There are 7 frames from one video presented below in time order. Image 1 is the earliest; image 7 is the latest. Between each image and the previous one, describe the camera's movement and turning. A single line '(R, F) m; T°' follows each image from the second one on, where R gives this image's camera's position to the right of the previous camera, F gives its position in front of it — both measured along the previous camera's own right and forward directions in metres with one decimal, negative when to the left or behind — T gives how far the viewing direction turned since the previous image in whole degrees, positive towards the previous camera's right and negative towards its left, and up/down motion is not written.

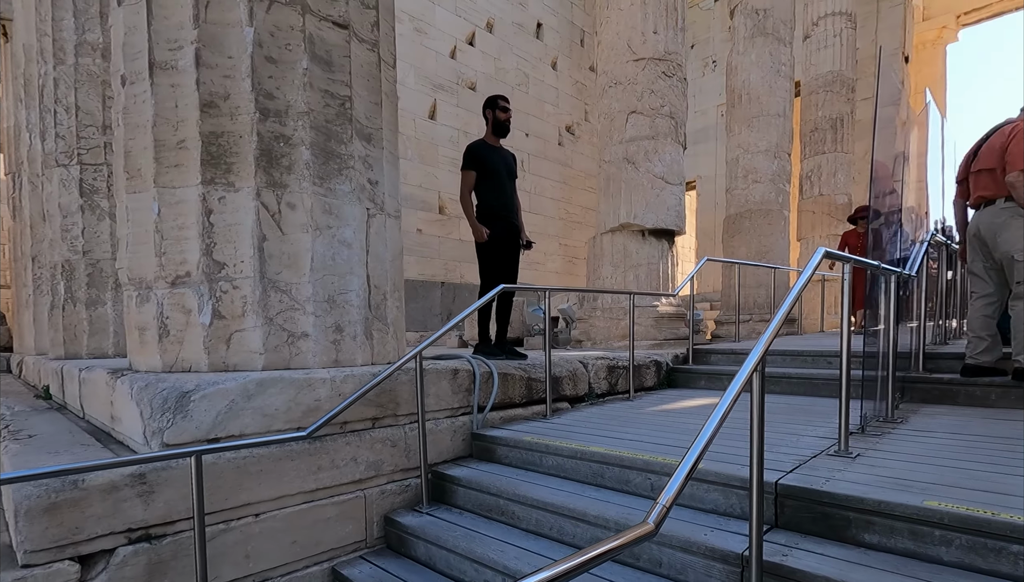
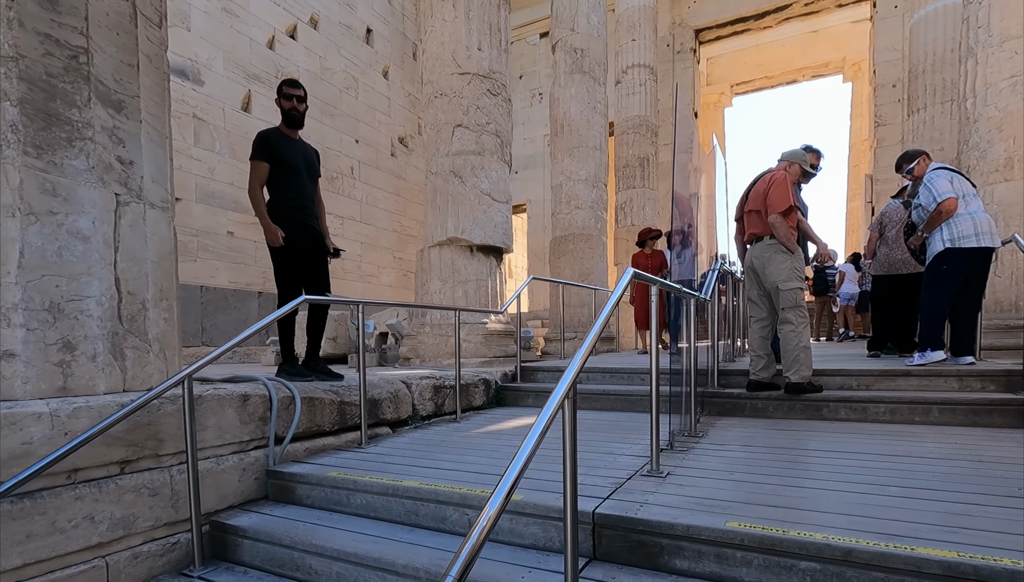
(+0.1, +0.3) m; +18°
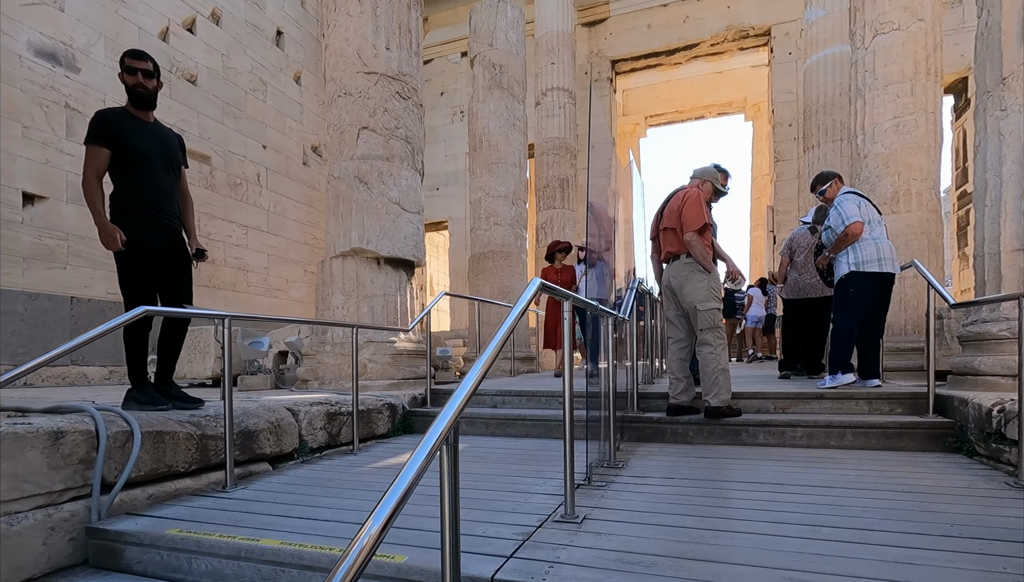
(+0.1, +0.4) m; +9°
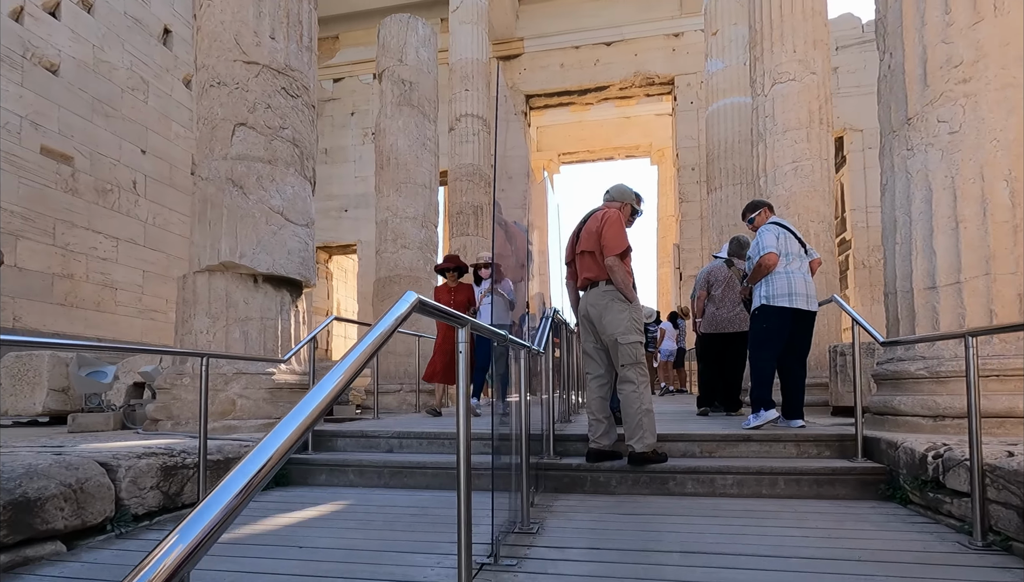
(+0.1, +0.6) m; +10°
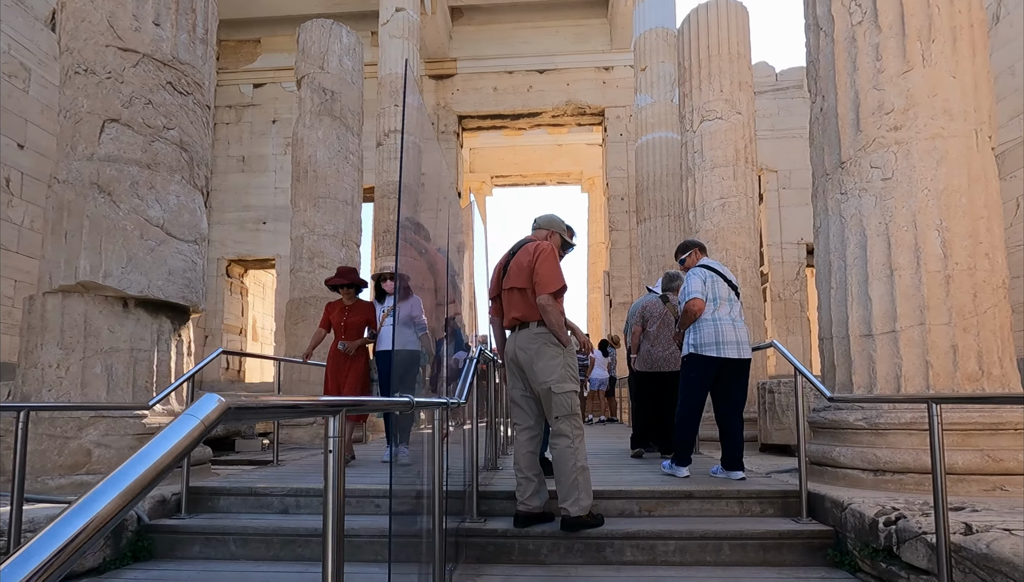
(0.0, +0.5) m; +8°
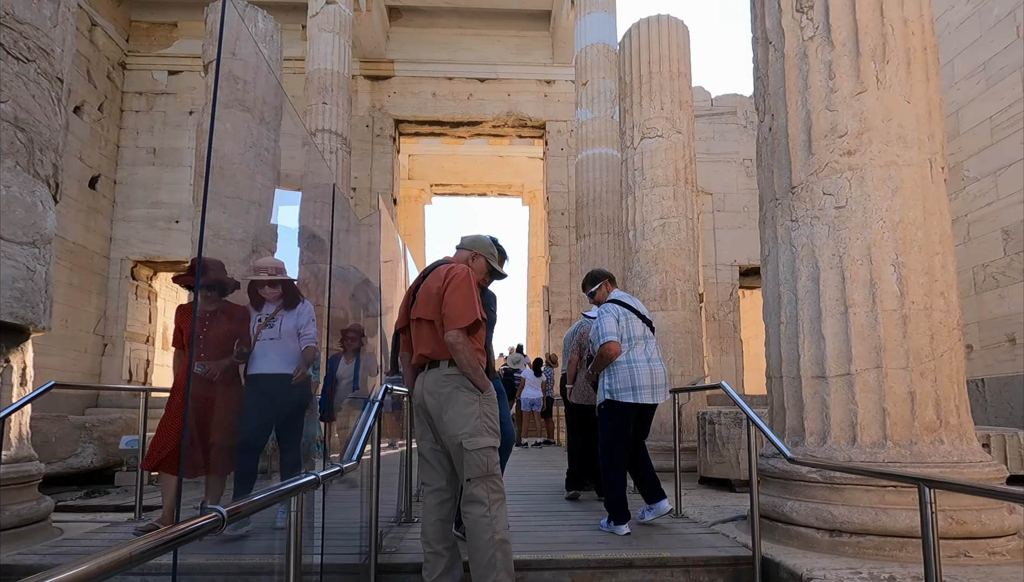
(+0.1, +0.6) m; +7°
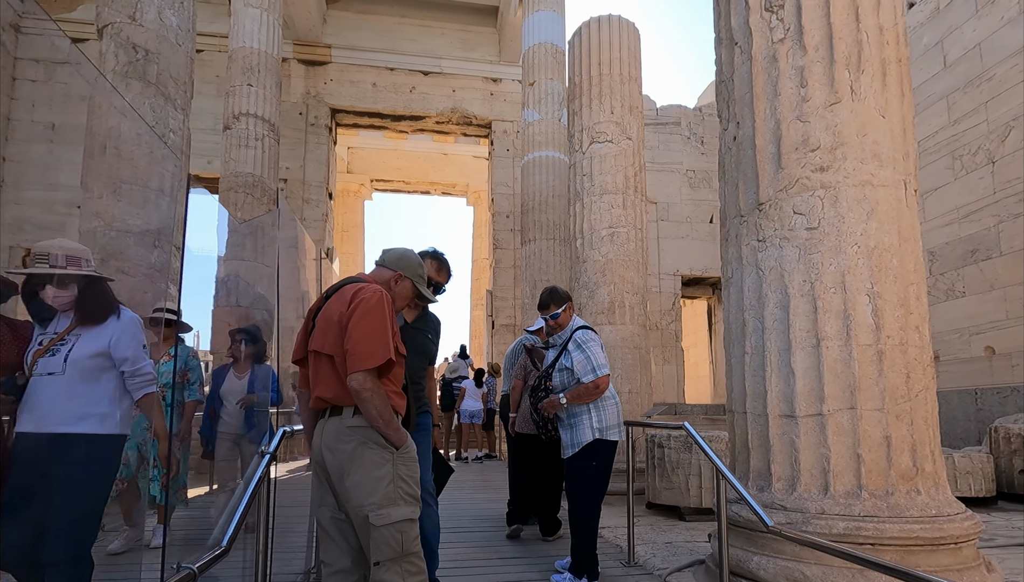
(0.0, +0.6) m; +6°
